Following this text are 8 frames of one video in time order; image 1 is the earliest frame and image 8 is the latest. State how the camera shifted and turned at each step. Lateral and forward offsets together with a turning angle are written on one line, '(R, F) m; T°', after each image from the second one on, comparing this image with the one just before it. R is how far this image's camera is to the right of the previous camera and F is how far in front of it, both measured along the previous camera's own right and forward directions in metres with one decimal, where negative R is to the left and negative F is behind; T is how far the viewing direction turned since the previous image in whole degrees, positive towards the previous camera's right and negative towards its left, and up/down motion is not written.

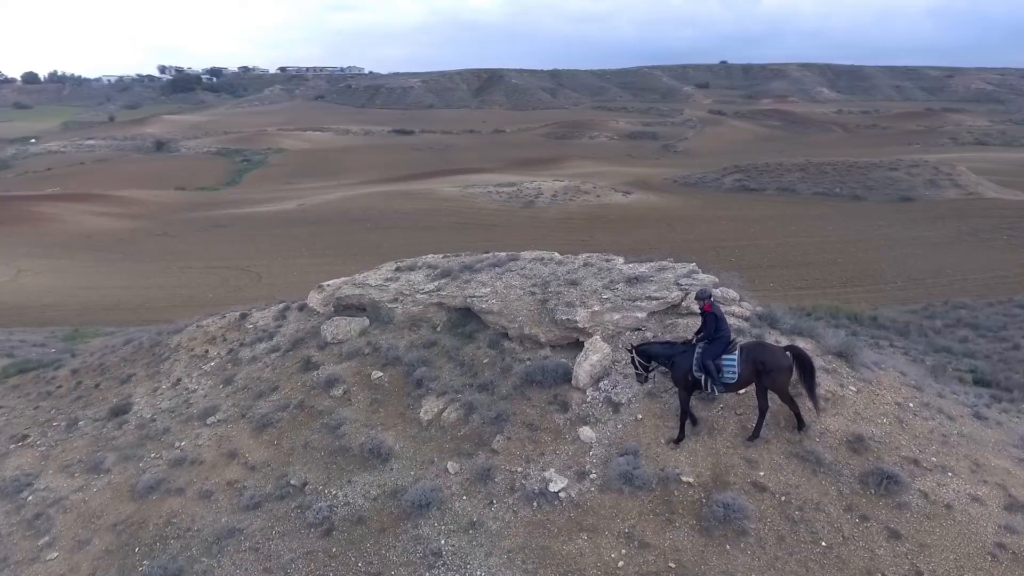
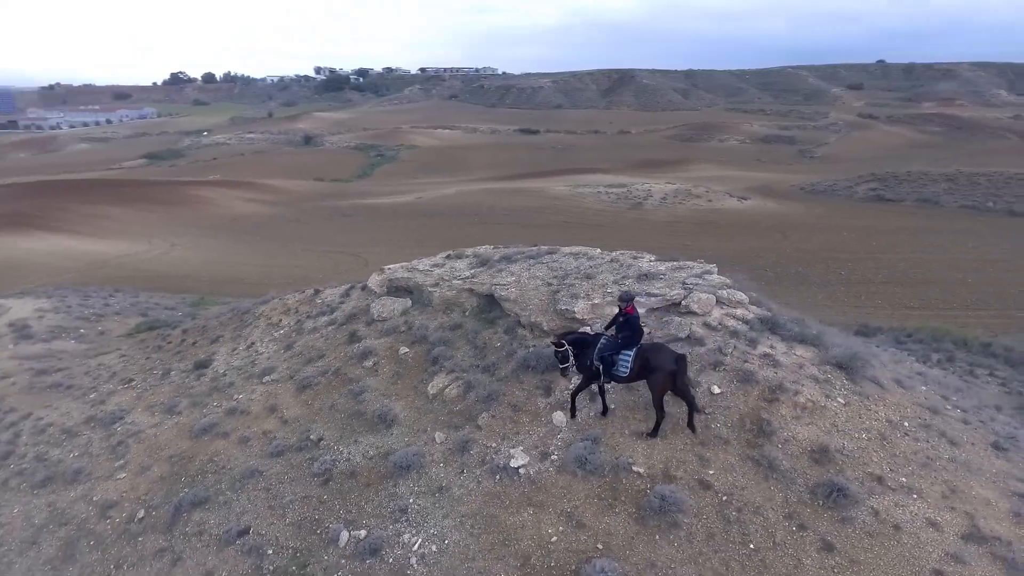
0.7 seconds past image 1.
(+2.0, -0.3) m; -11°
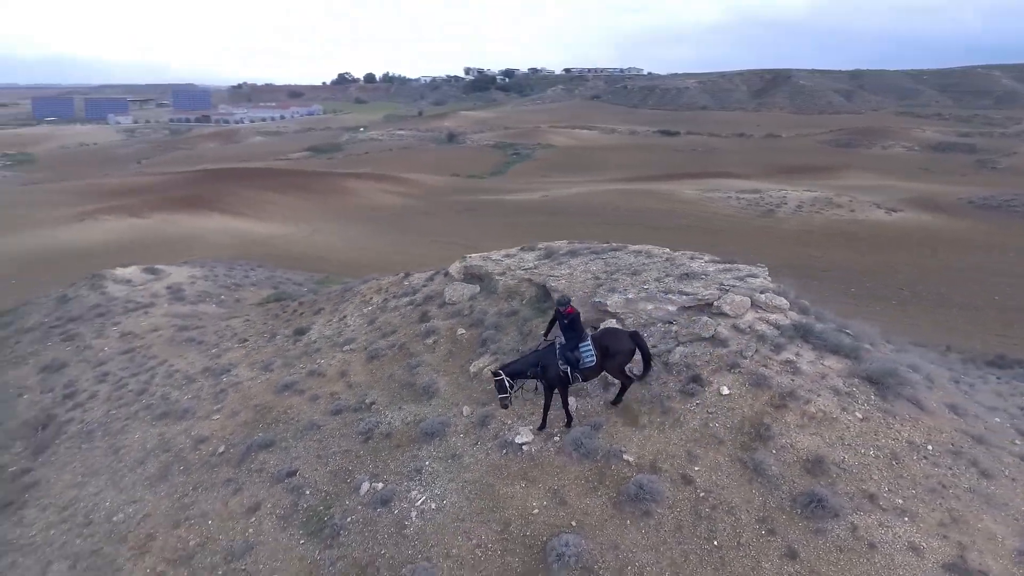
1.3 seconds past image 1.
(+1.6, -0.3) m; -12°
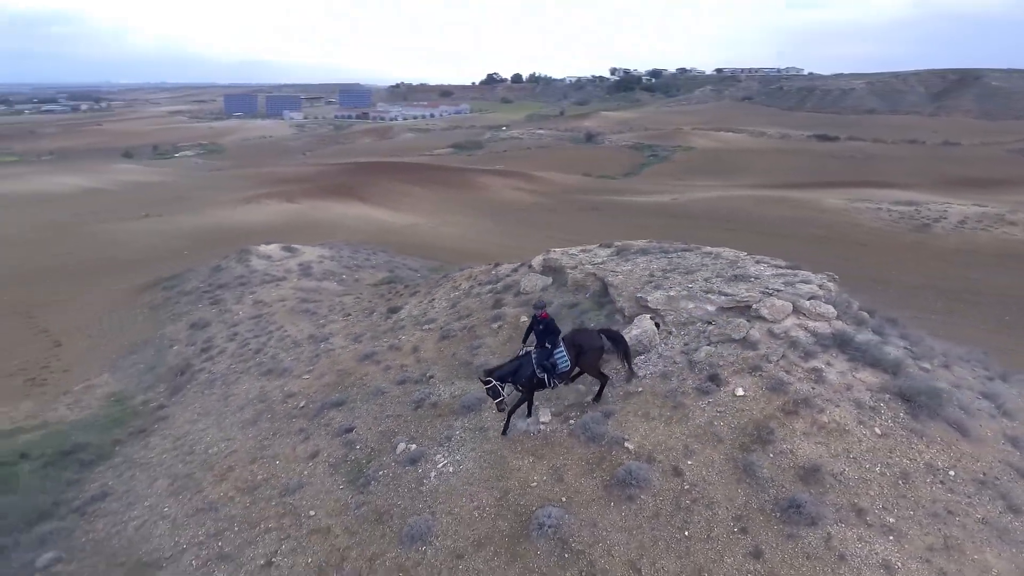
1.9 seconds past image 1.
(+1.6, -0.4) m; -12°
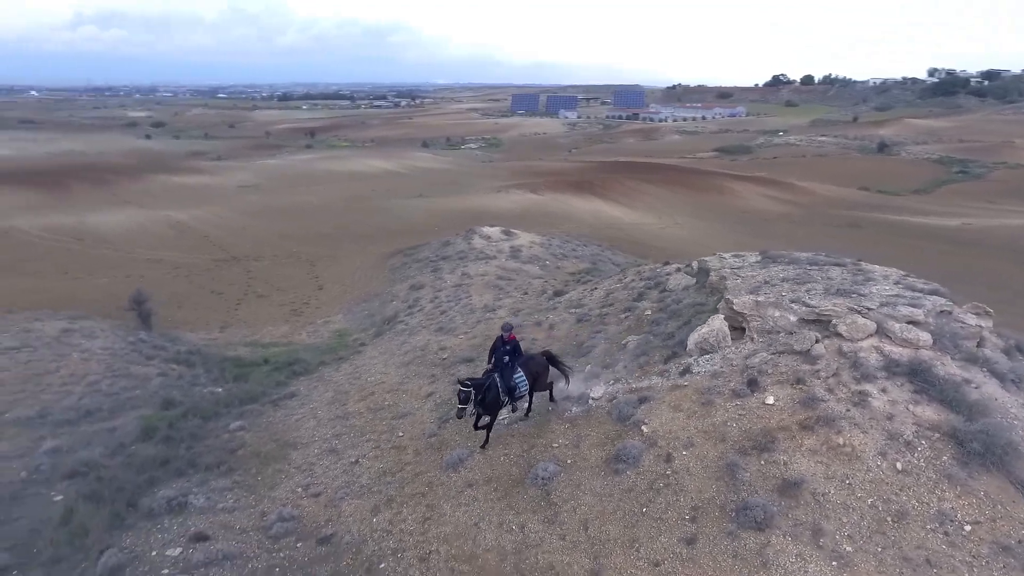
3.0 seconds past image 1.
(+2.9, -0.4) m; -23°
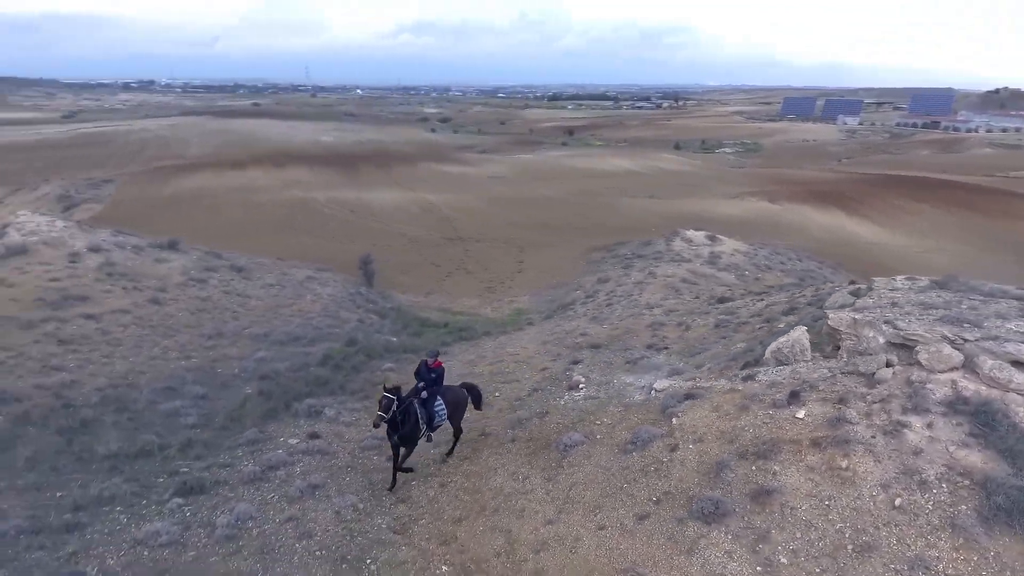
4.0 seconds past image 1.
(+2.7, -0.3) m; -22°
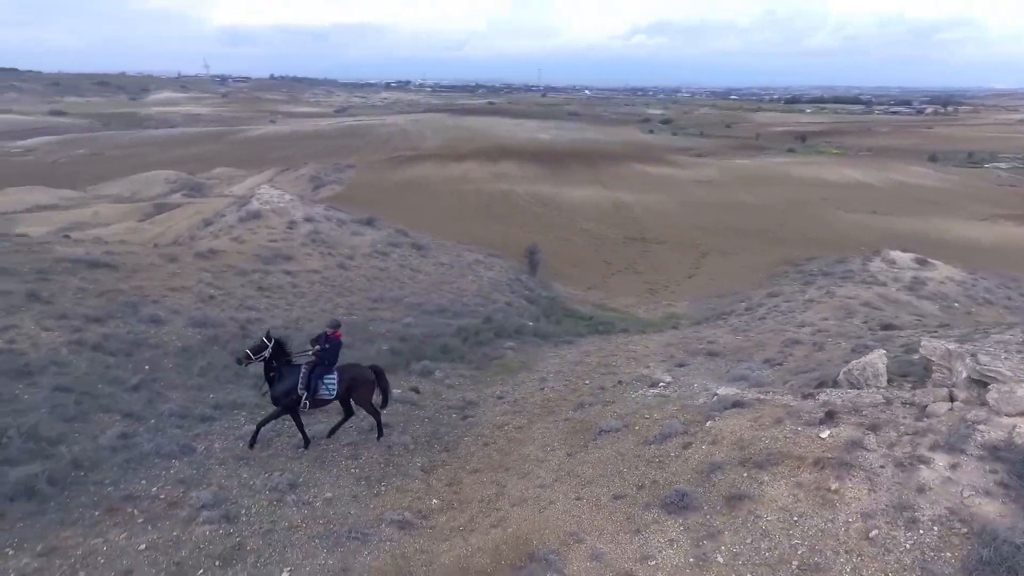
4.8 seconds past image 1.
(+2.2, -0.3) m; -19°
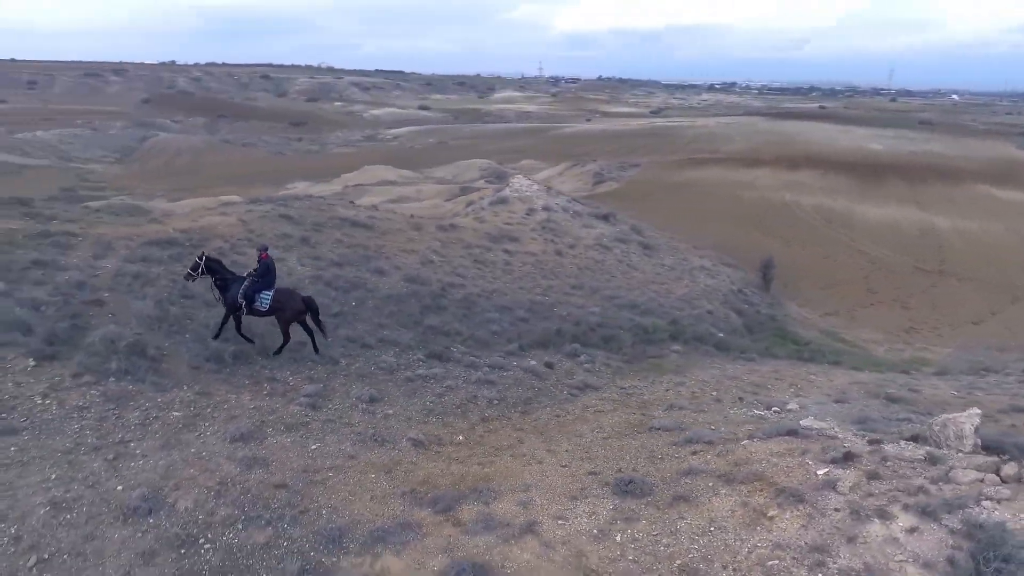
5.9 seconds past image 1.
(+3.3, -0.3) m; -26°
